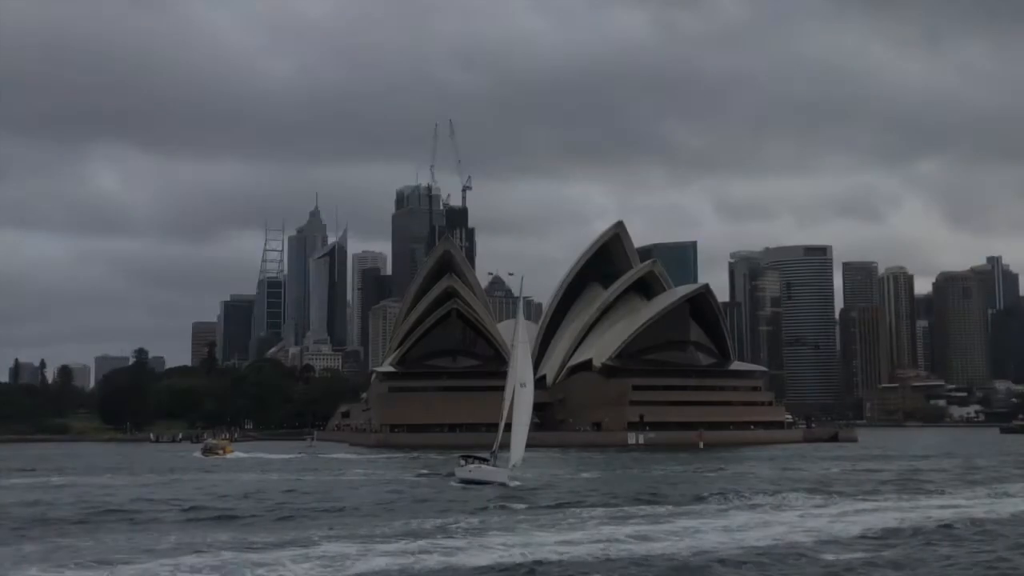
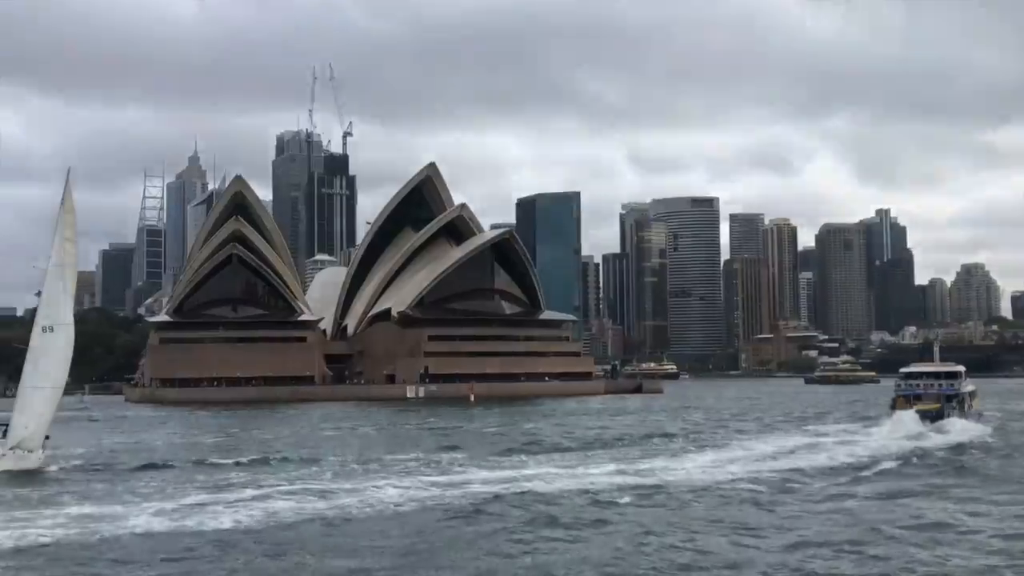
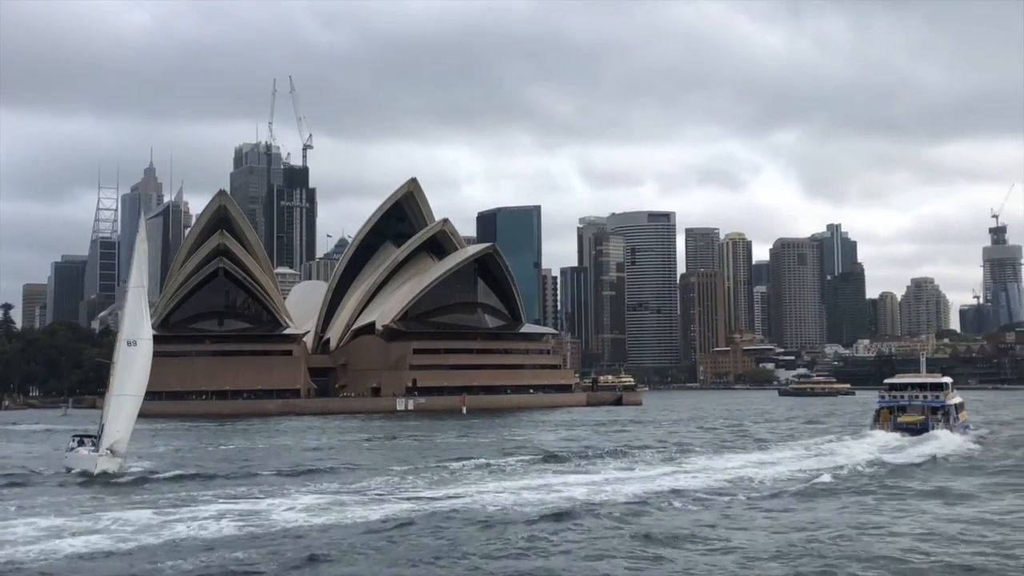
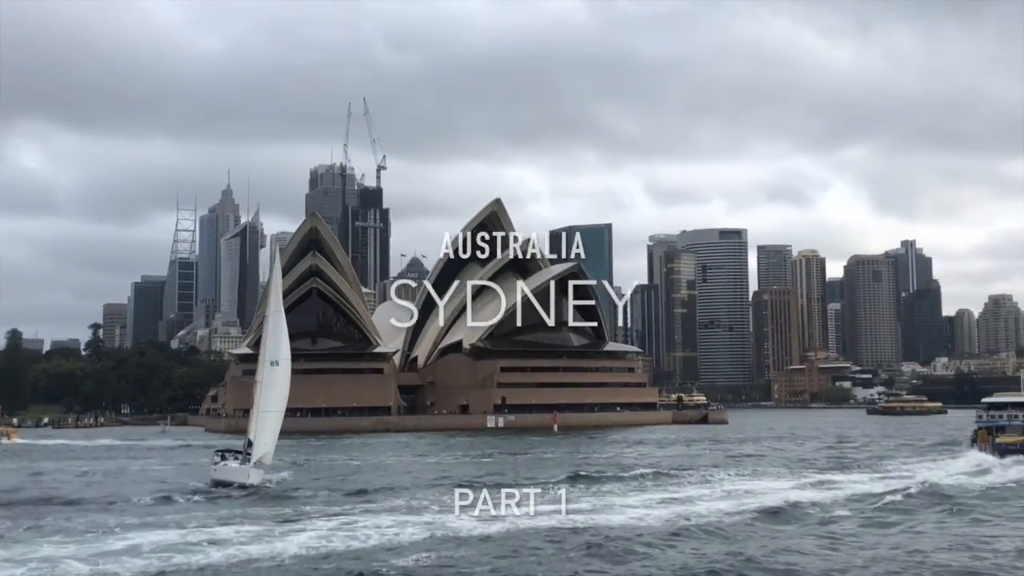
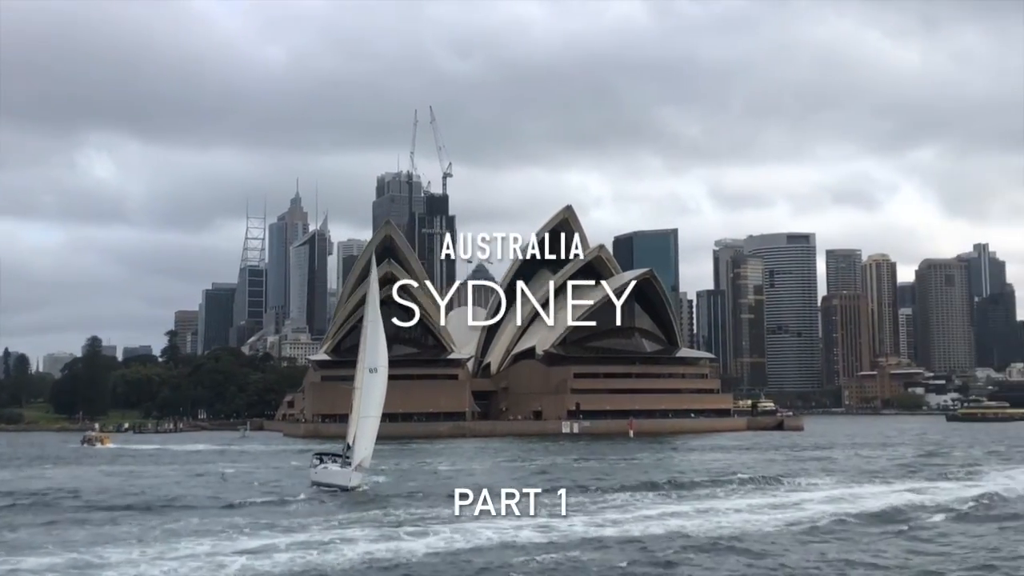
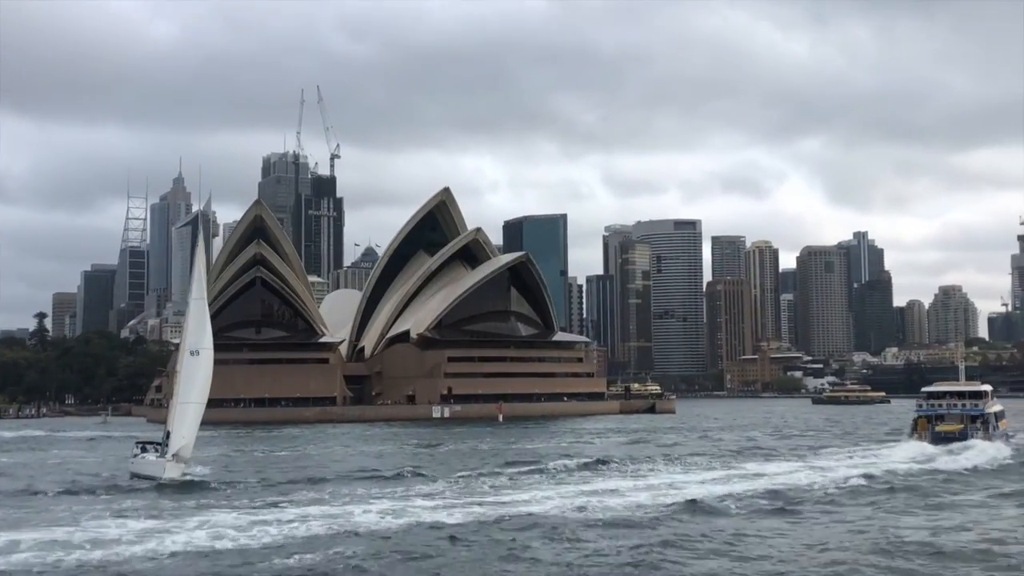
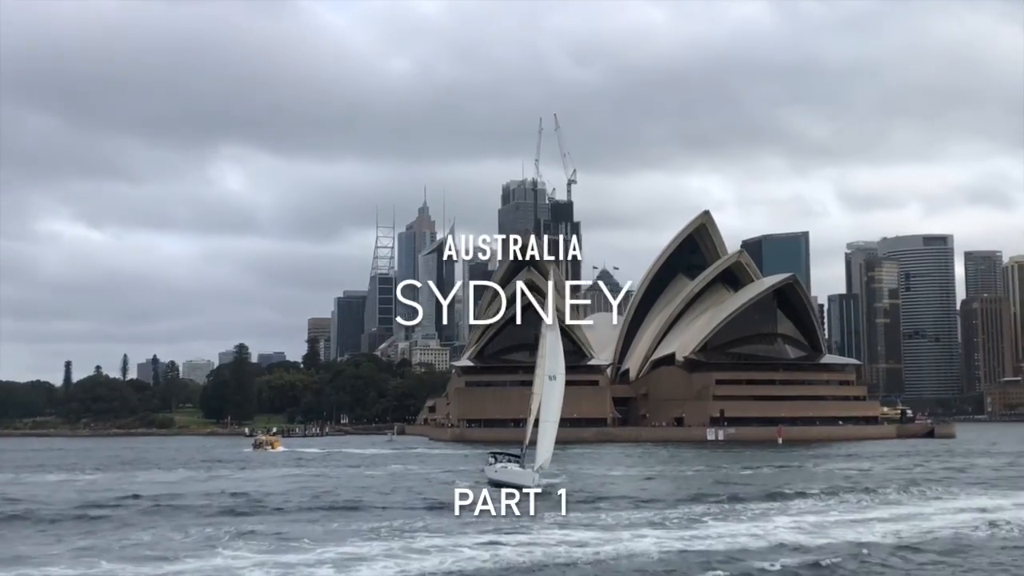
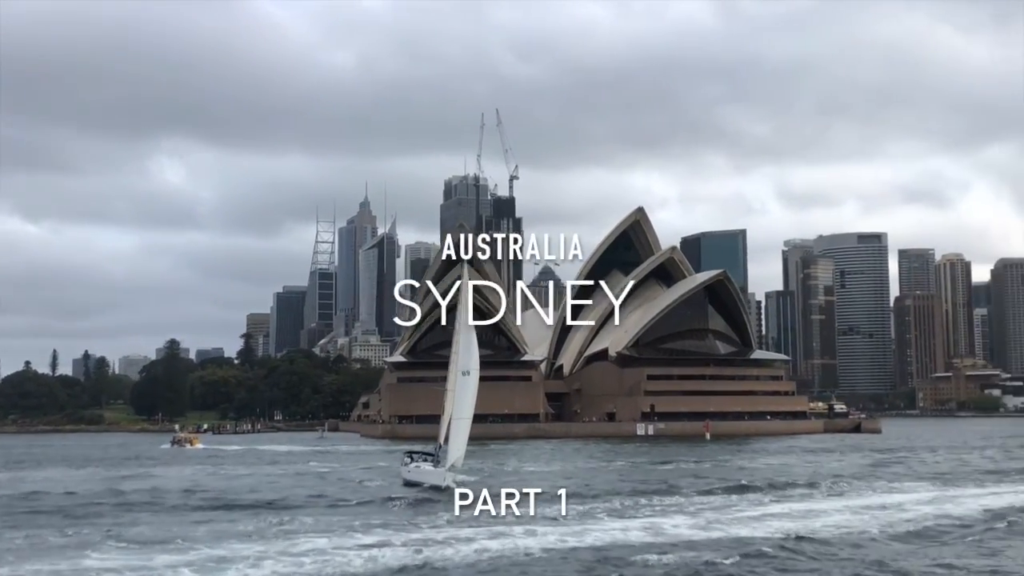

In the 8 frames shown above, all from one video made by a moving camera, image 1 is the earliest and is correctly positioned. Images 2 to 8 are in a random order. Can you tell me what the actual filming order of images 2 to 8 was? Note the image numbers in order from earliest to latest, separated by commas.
7, 8, 5, 4, 6, 3, 2
